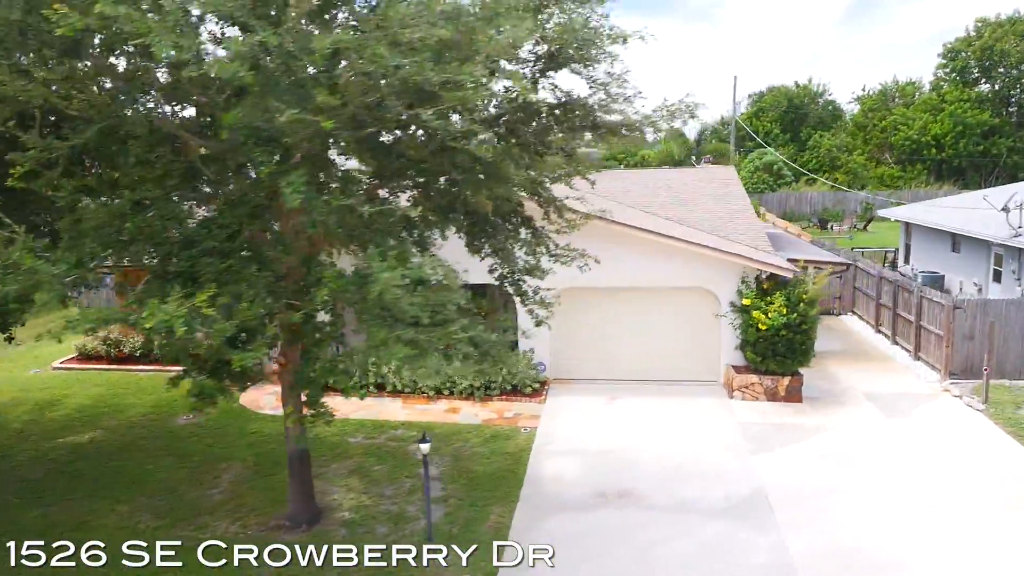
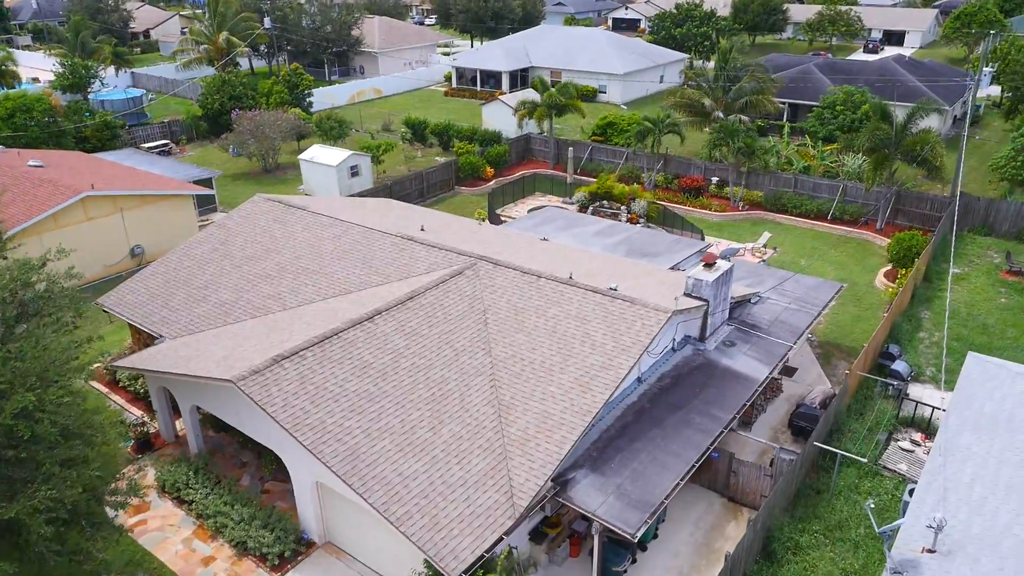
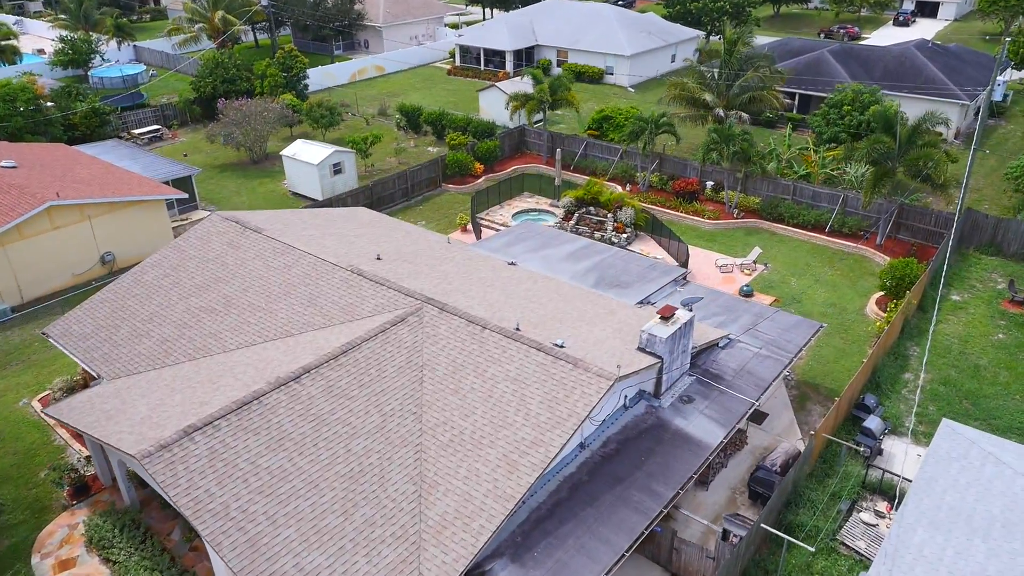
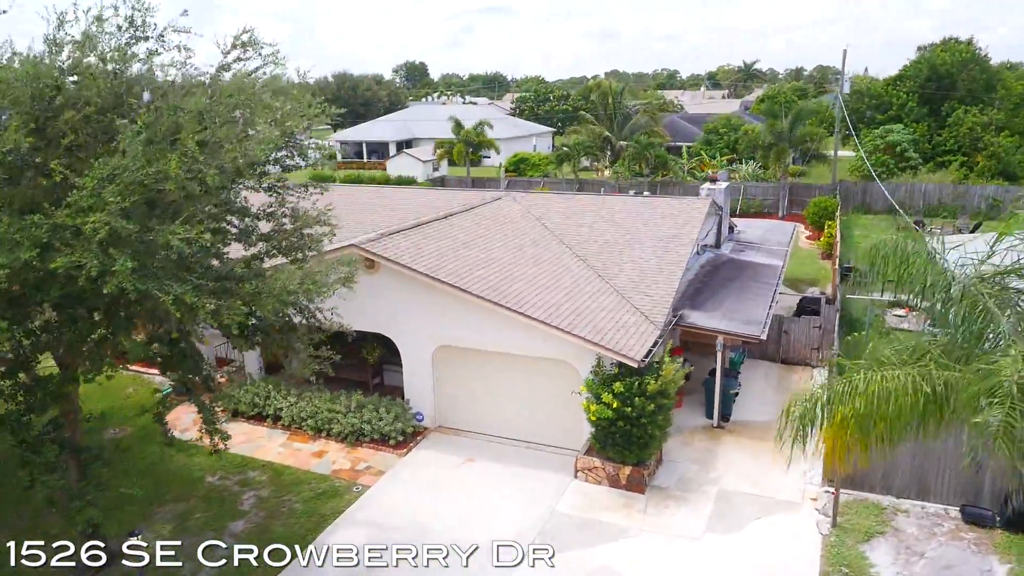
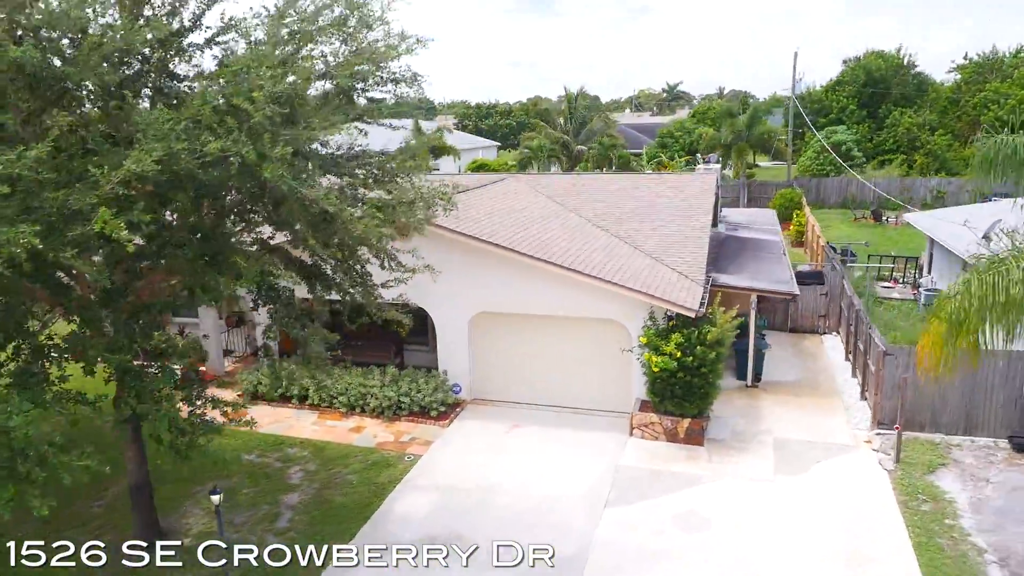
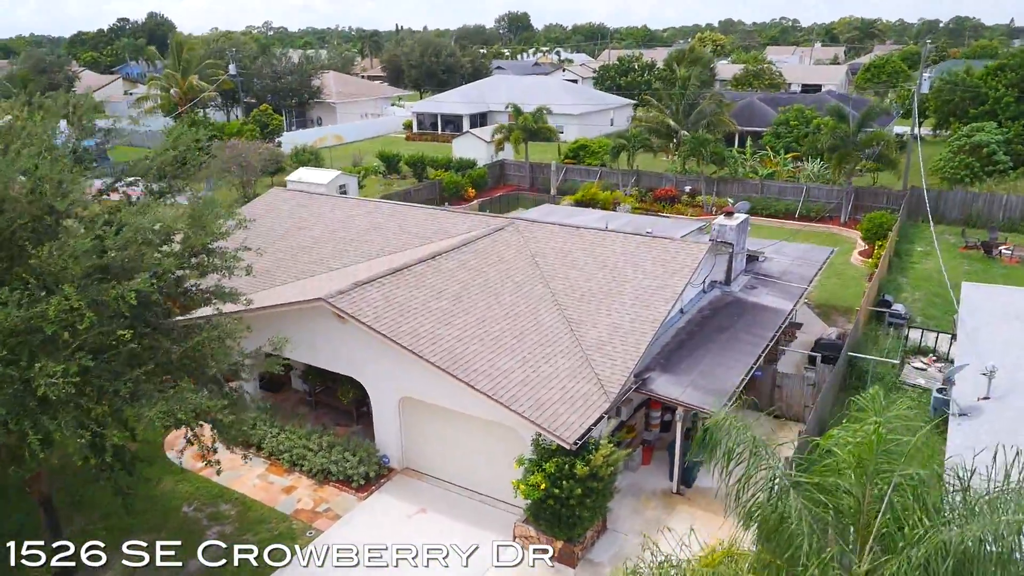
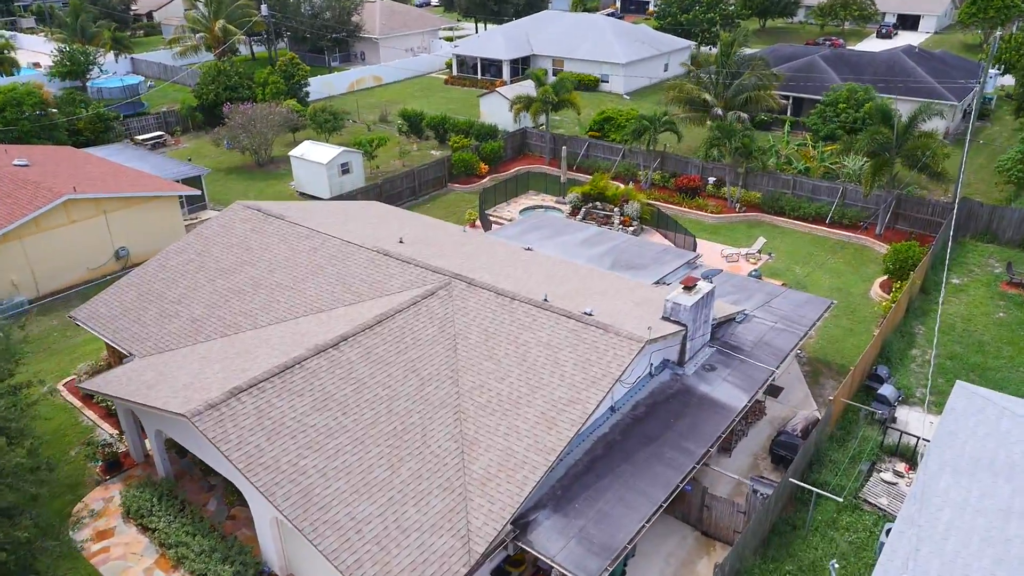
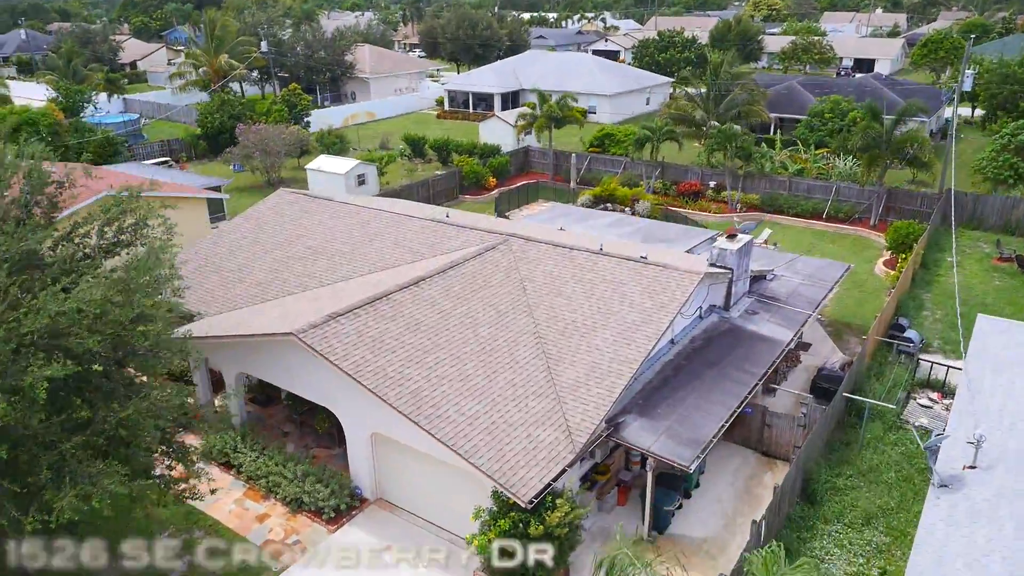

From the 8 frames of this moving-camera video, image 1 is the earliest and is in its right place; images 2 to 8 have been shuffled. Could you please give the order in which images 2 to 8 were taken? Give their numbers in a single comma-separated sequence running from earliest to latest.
5, 4, 6, 8, 2, 7, 3
